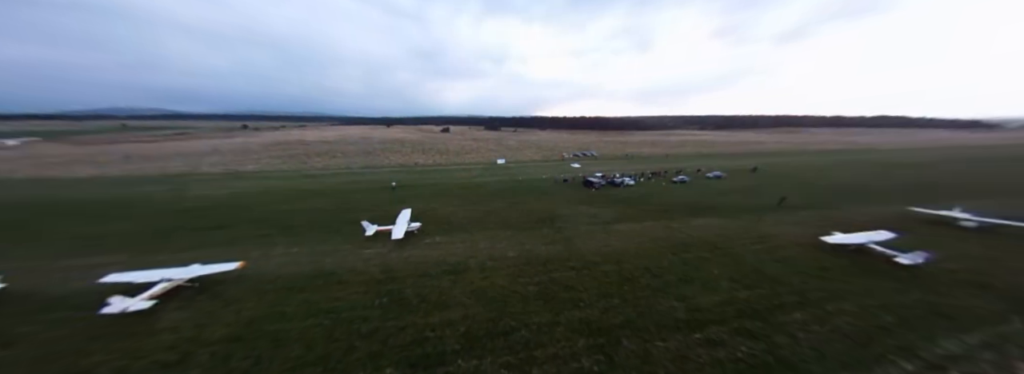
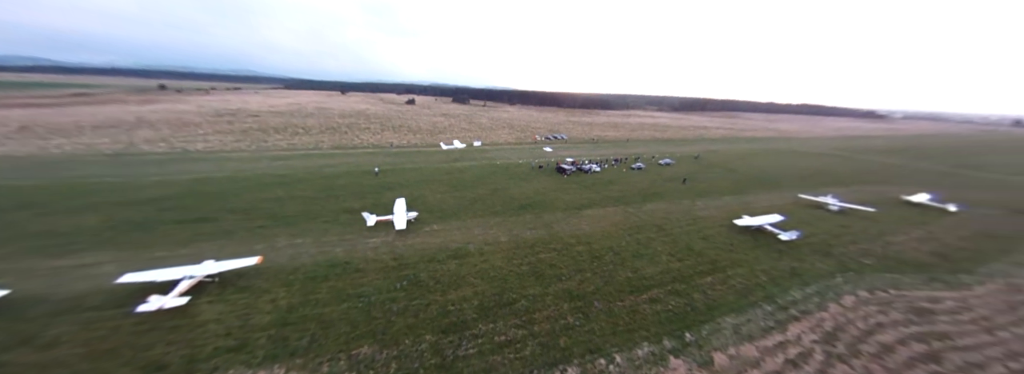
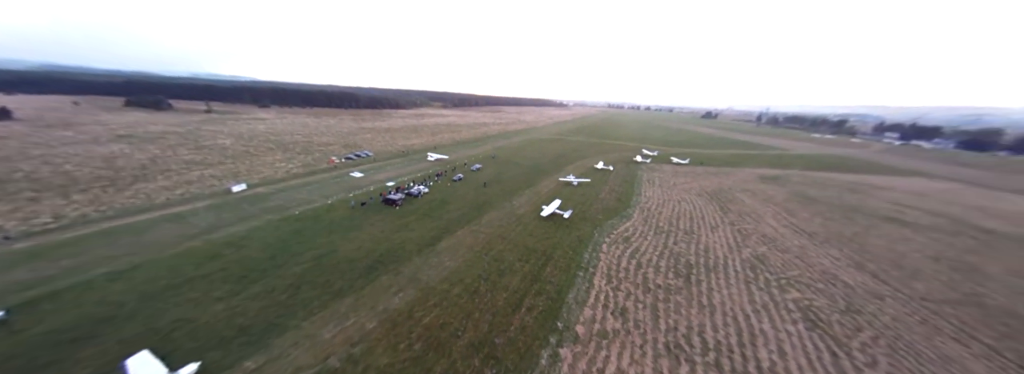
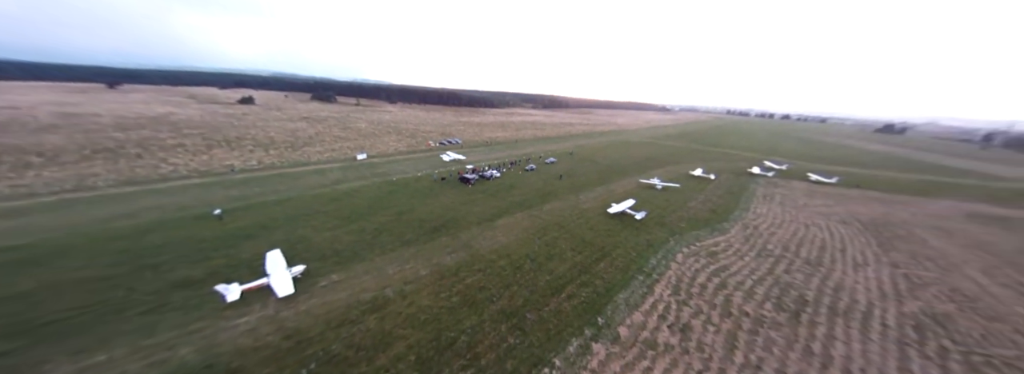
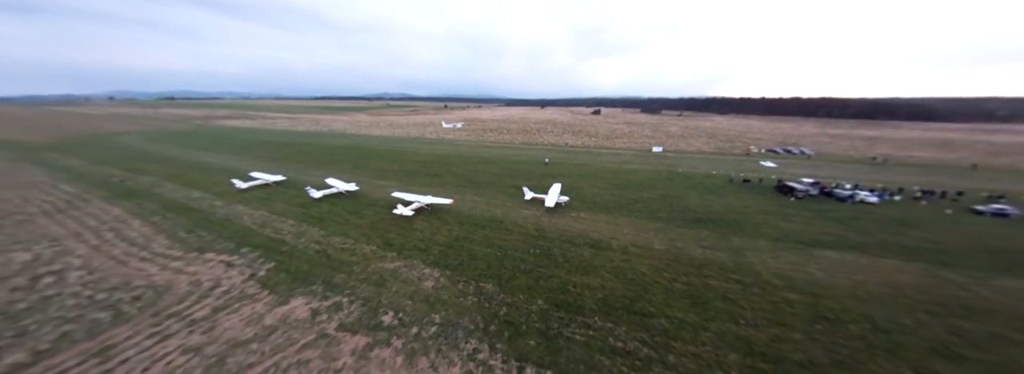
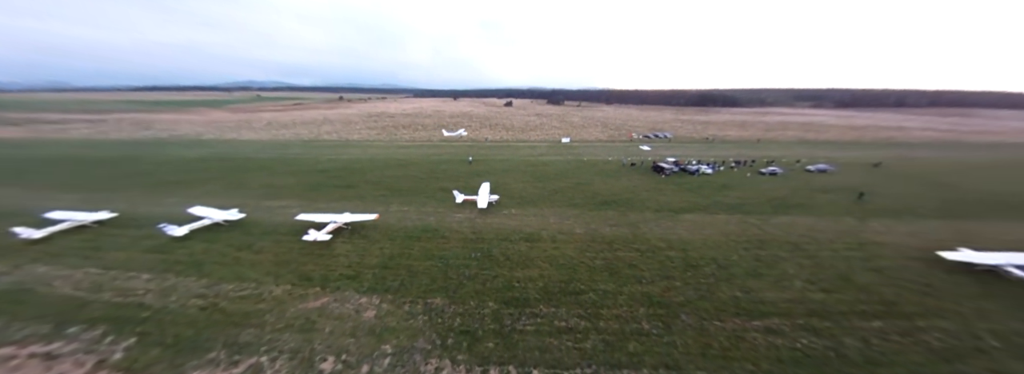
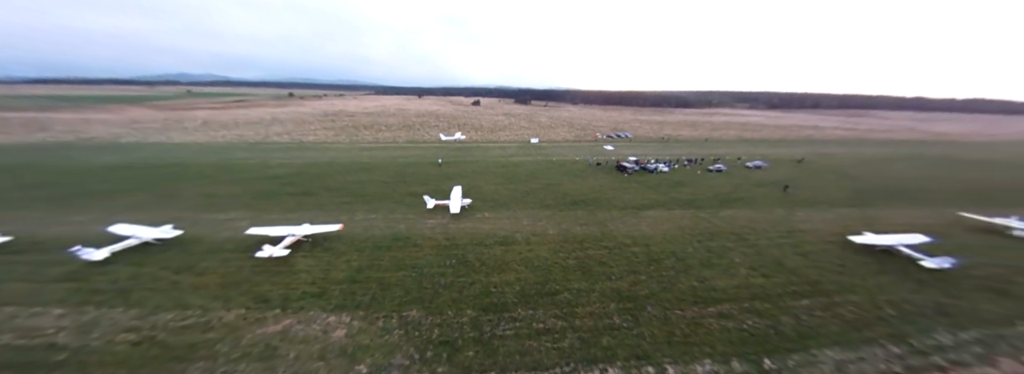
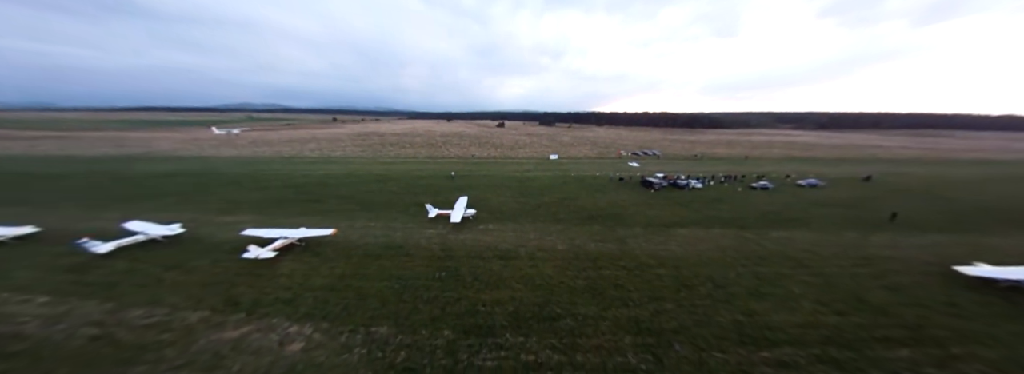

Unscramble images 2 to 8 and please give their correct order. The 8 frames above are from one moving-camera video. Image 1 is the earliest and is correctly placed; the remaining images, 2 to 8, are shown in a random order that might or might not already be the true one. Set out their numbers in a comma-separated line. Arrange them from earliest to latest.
8, 5, 6, 7, 2, 4, 3
